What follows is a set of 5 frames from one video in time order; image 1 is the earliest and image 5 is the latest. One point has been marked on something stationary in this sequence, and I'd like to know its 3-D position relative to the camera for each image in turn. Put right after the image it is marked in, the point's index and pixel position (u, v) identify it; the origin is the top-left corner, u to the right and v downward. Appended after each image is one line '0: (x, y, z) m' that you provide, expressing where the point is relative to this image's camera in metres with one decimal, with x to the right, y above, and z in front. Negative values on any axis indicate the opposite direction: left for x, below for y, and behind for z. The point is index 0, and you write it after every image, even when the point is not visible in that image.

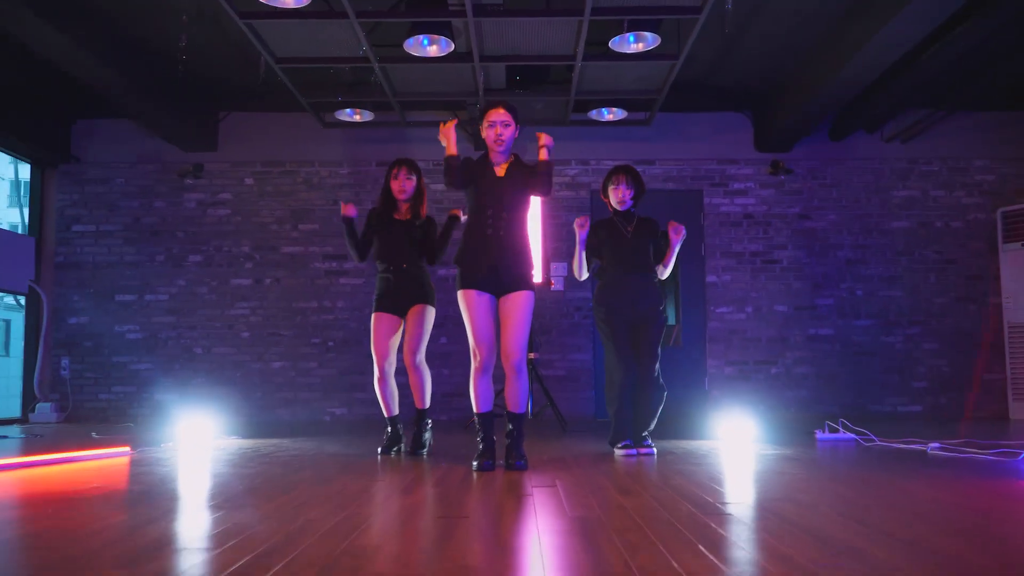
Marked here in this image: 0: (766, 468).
0: (+1.3, -0.9, +3.3) m
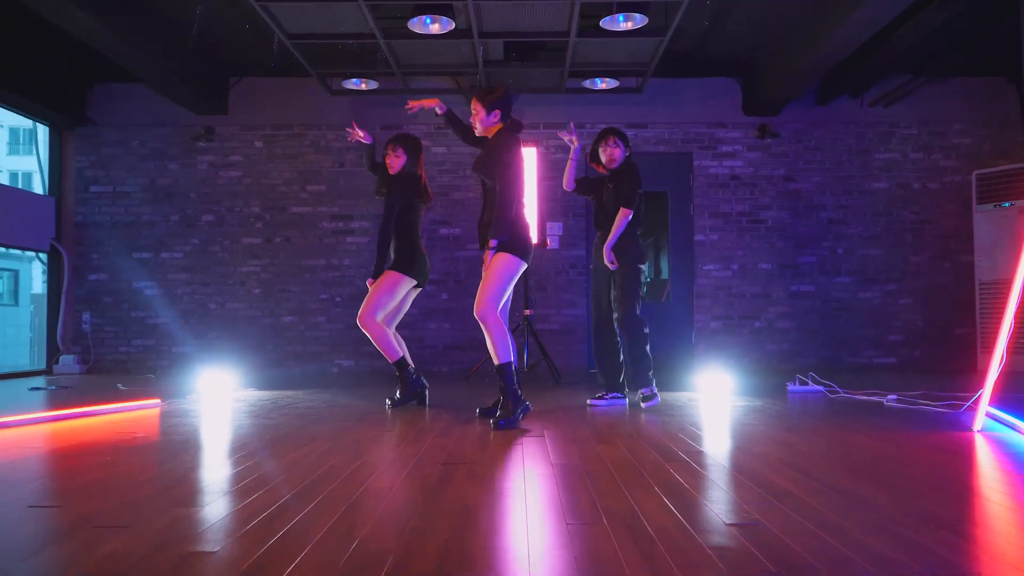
0: (+1.3, -0.7, +3.8) m
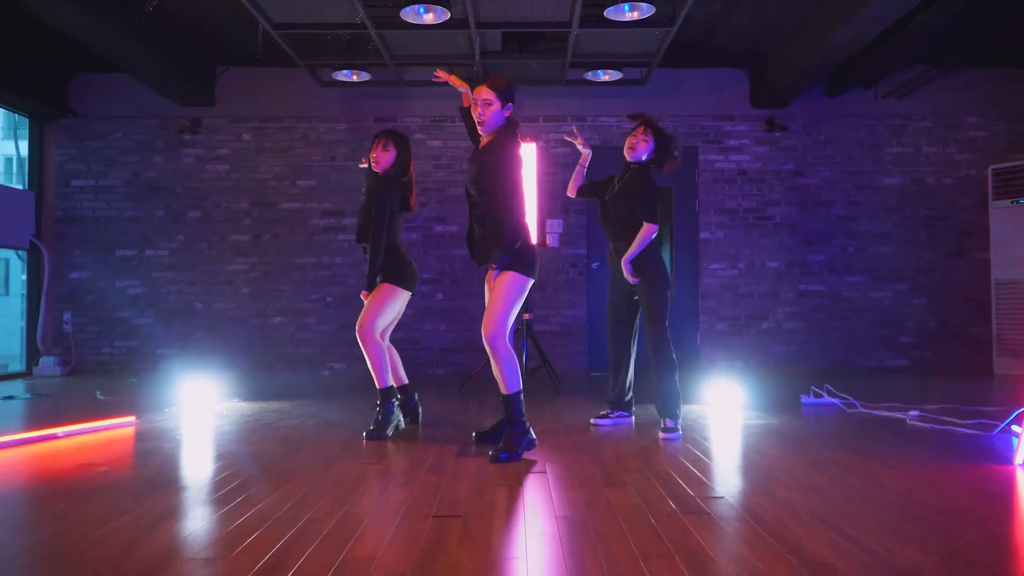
0: (+1.3, -0.8, +3.5) m
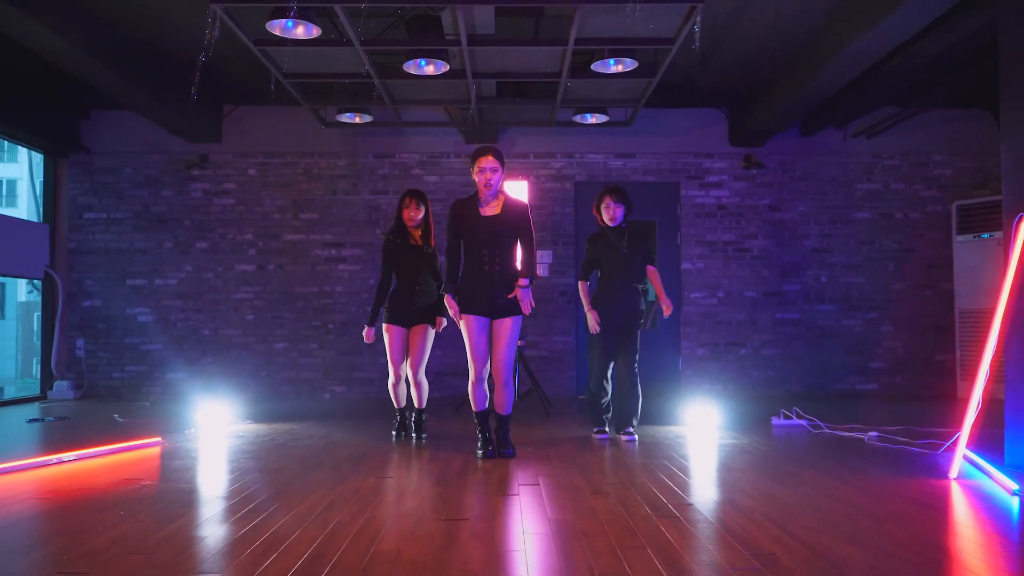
0: (+1.2, -1.0, +3.9) m
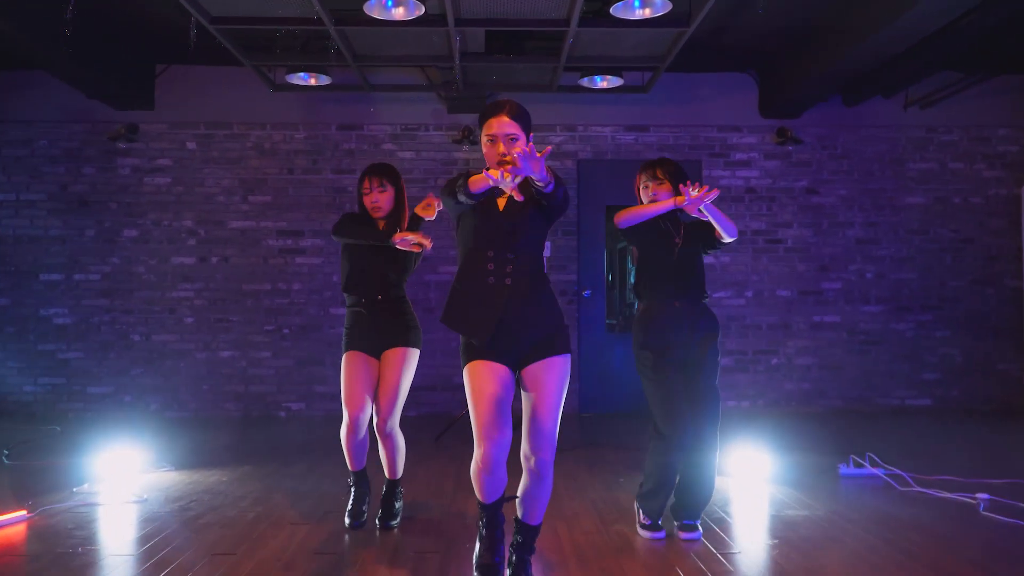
0: (+1.2, -1.1, +2.9) m
